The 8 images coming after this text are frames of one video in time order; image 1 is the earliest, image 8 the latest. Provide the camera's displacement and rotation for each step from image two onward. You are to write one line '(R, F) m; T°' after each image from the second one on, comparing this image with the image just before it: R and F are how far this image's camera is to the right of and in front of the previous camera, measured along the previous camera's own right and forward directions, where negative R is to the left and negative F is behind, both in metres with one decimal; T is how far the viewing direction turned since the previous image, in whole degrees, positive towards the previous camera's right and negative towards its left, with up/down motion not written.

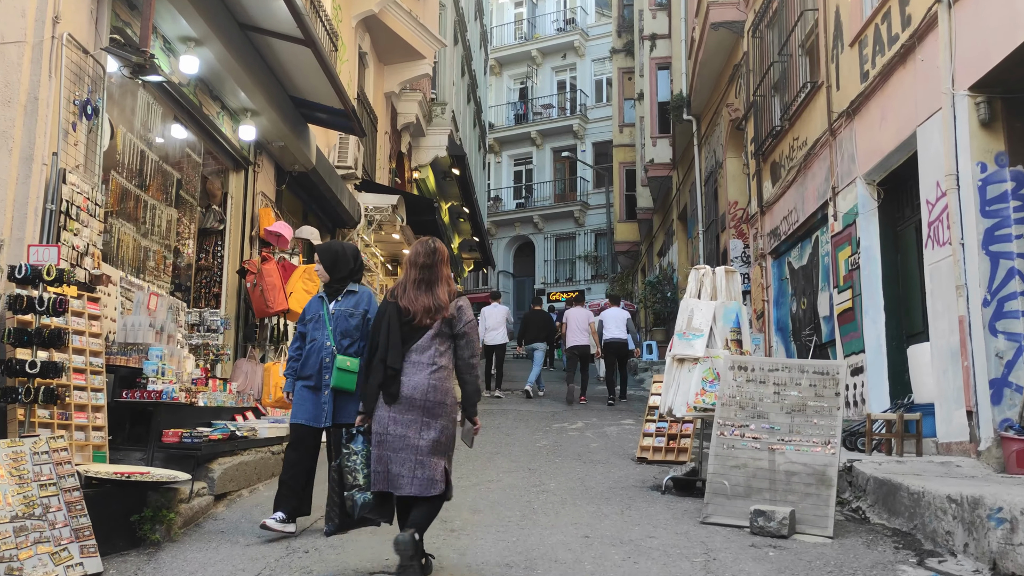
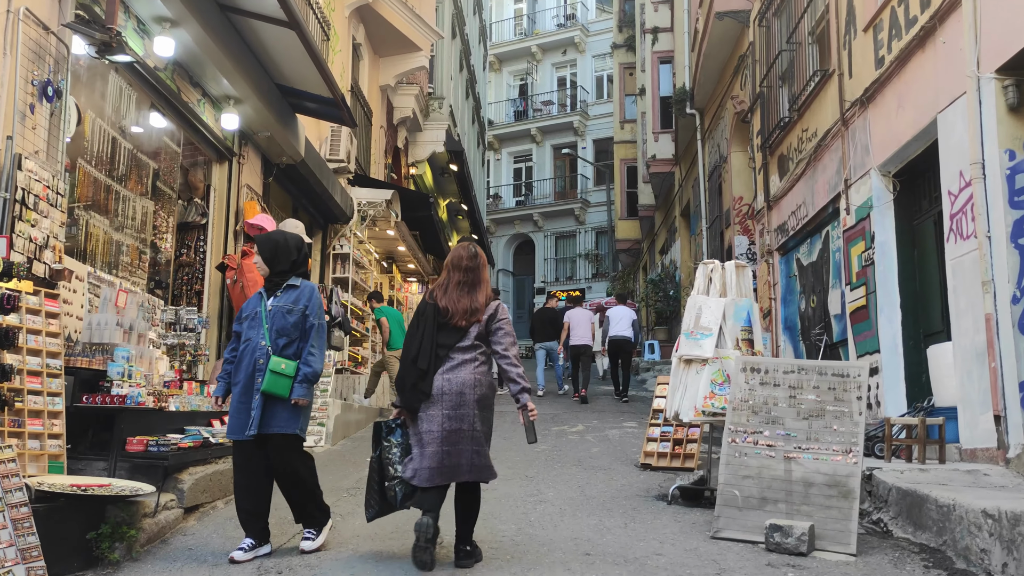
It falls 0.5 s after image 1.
(0.0, +0.4) m; 0°
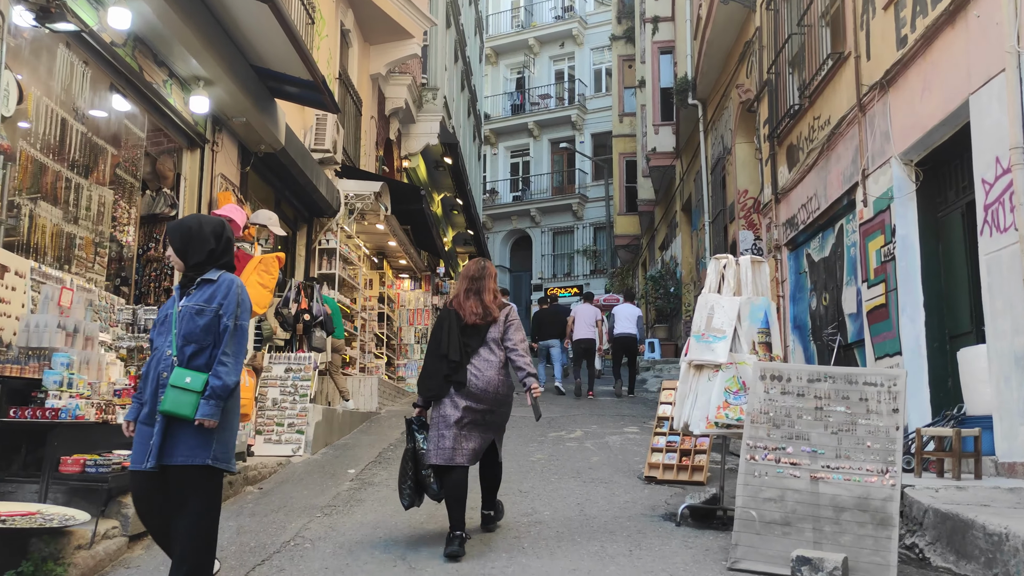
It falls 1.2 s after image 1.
(0.0, +0.6) m; 0°
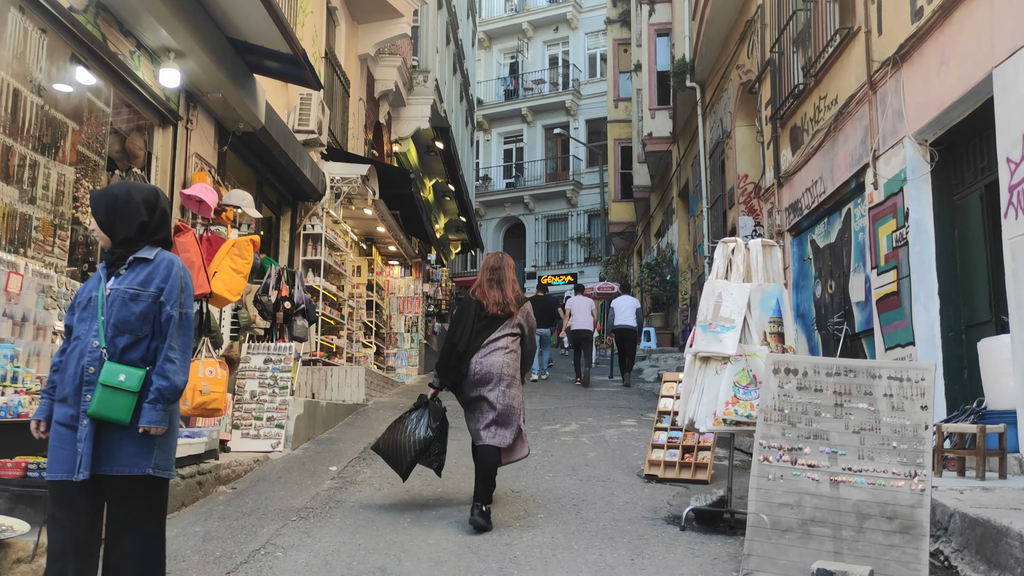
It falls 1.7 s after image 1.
(0.0, +0.4) m; 0°
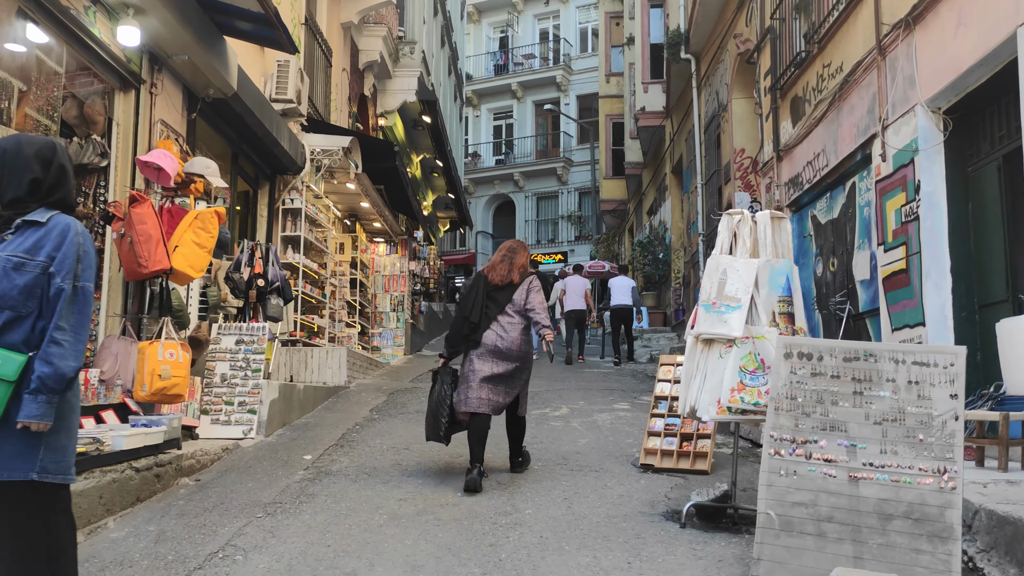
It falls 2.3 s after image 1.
(0.0, +0.4) m; +1°
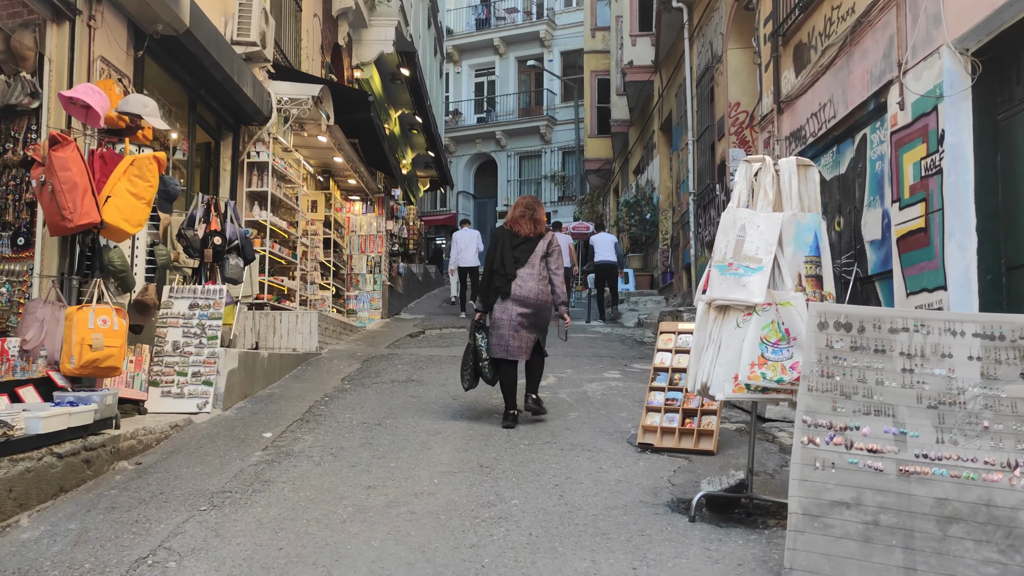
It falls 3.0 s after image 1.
(0.0, +0.6) m; +1°
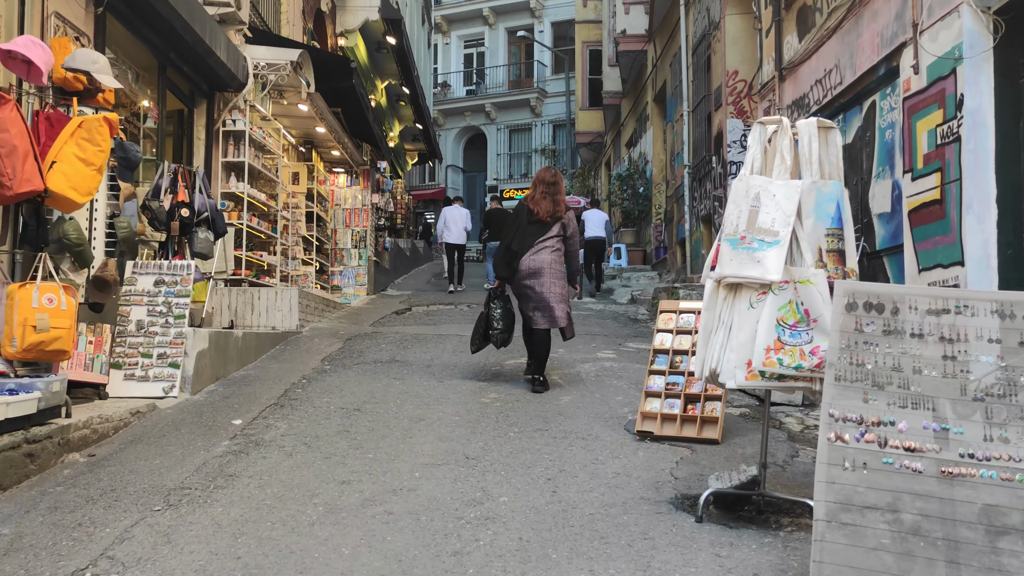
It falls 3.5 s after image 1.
(0.0, +0.4) m; +1°
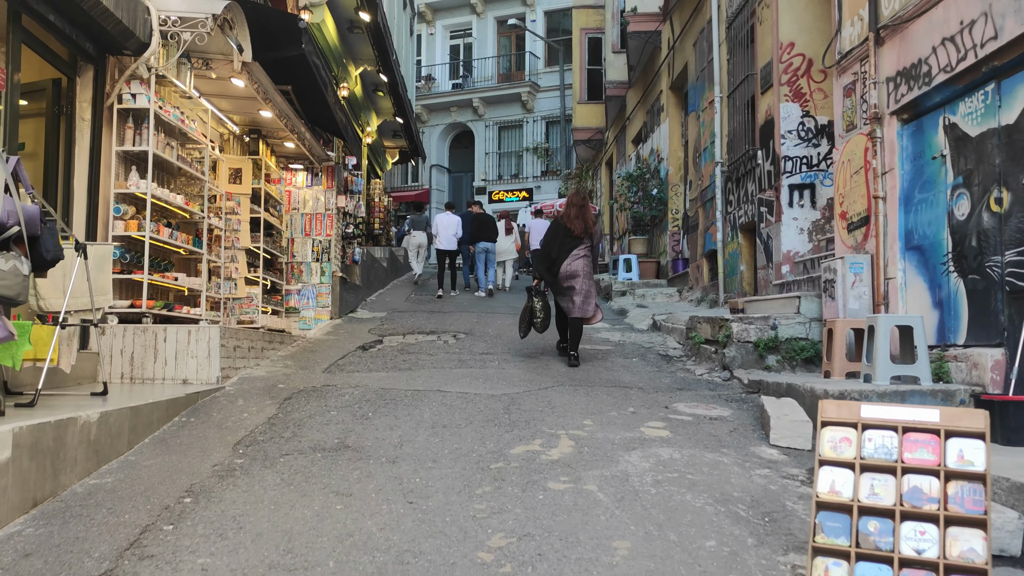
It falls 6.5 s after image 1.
(-0.1, +2.4) m; +1°
